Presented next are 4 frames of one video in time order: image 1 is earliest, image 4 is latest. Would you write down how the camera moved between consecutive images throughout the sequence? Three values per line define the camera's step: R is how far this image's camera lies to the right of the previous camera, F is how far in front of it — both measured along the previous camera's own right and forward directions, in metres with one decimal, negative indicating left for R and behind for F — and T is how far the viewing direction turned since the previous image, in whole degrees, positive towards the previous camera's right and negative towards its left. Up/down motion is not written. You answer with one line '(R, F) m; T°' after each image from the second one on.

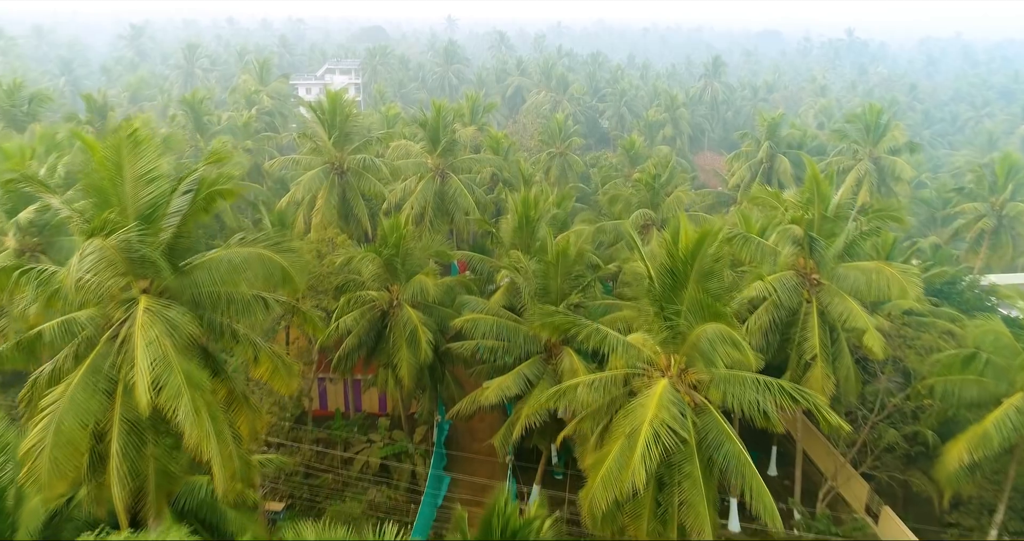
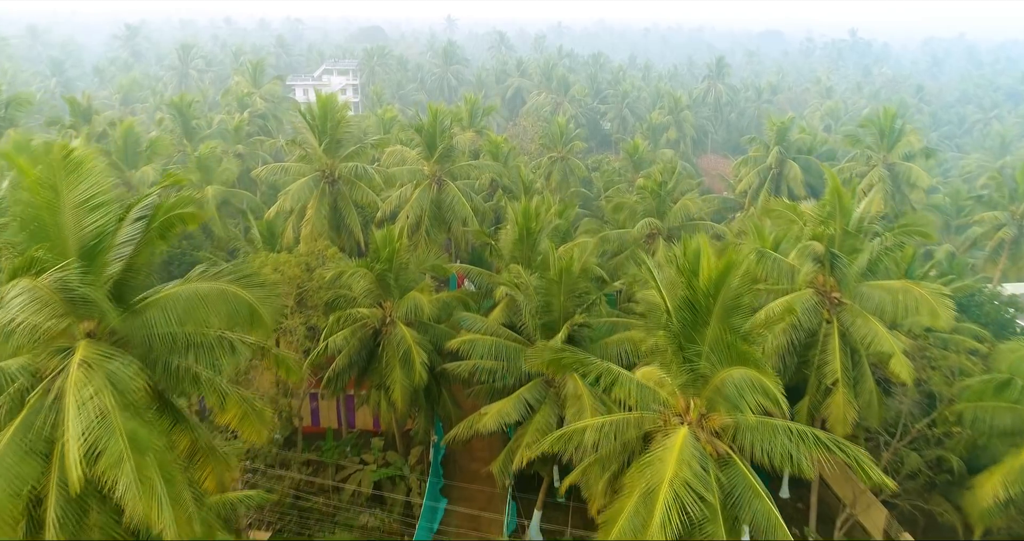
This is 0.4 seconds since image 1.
(0.0, +0.9) m; 0°
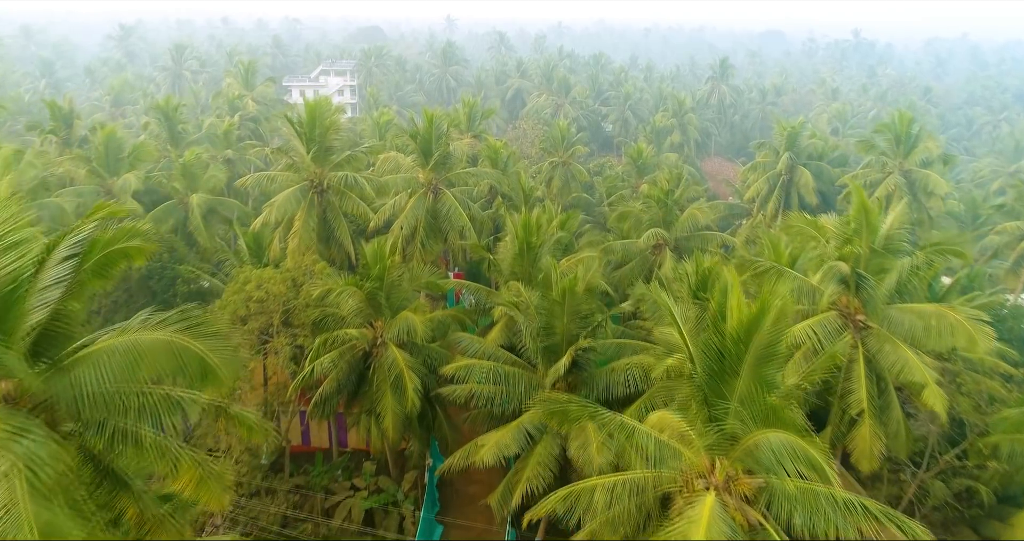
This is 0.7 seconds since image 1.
(0.0, +1.0) m; 0°
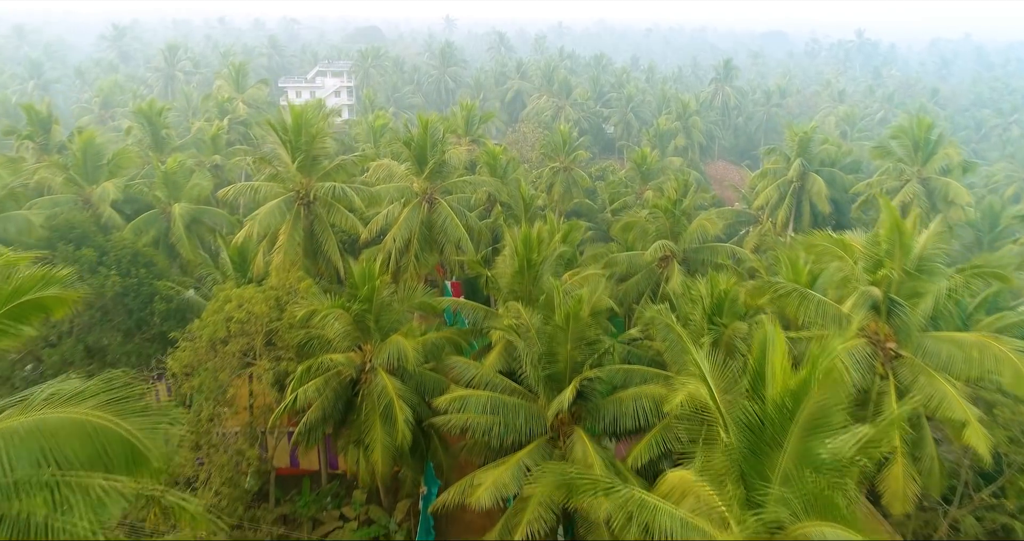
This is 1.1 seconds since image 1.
(0.0, +1.0) m; 0°
